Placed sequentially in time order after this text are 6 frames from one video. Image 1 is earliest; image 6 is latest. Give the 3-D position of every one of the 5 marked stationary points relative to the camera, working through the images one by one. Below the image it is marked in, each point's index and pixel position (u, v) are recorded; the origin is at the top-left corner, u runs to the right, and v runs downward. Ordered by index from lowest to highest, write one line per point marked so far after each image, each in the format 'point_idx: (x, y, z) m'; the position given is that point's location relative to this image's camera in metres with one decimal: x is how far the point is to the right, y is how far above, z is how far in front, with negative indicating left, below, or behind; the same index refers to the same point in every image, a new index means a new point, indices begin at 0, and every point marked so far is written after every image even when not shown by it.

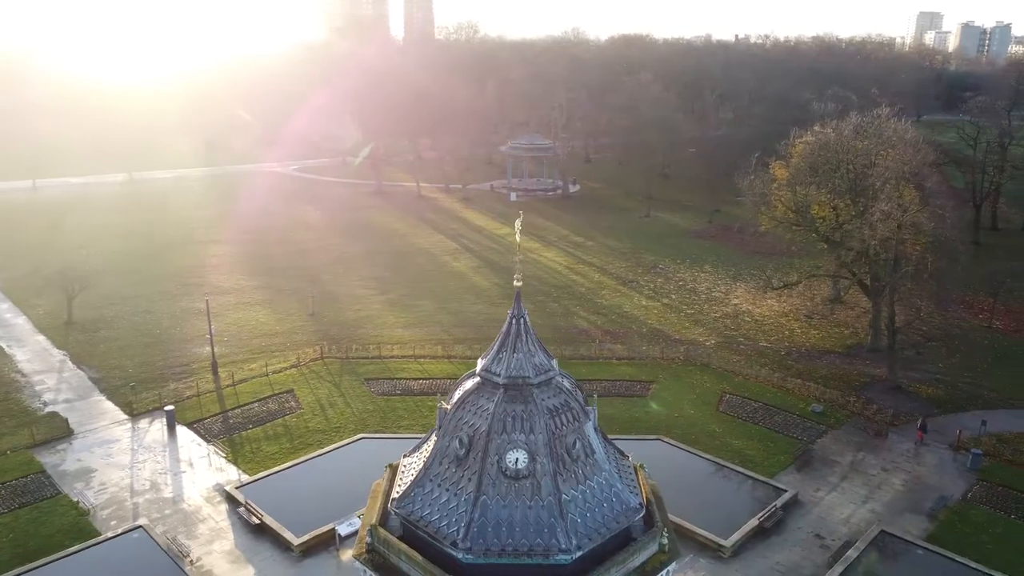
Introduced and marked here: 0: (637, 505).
0: (+1.7, -2.9, +11.0) m
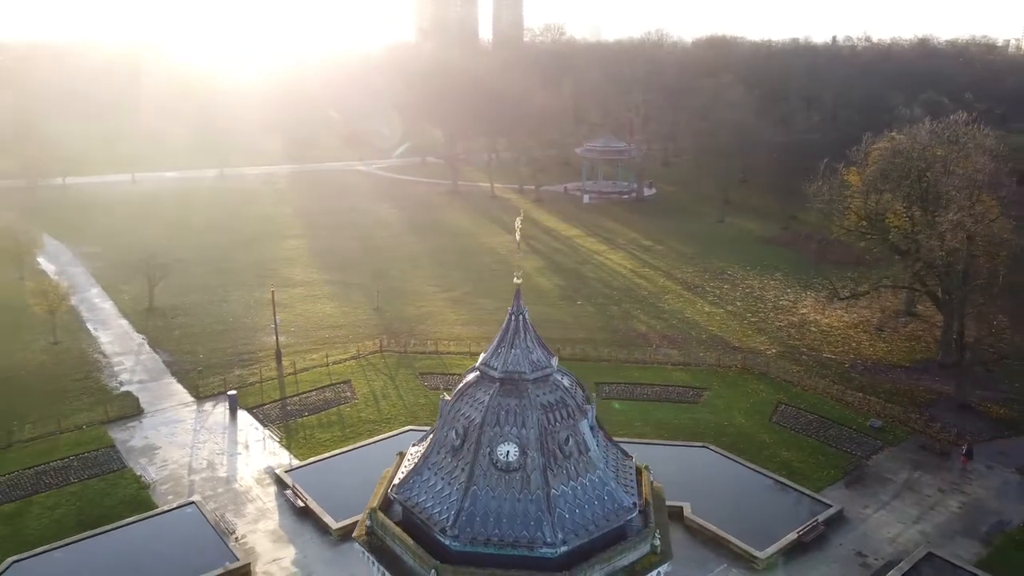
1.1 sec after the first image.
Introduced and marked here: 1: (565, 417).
0: (+1.6, -3.0, +11.0) m
1: (+0.7, -1.7, +10.8) m
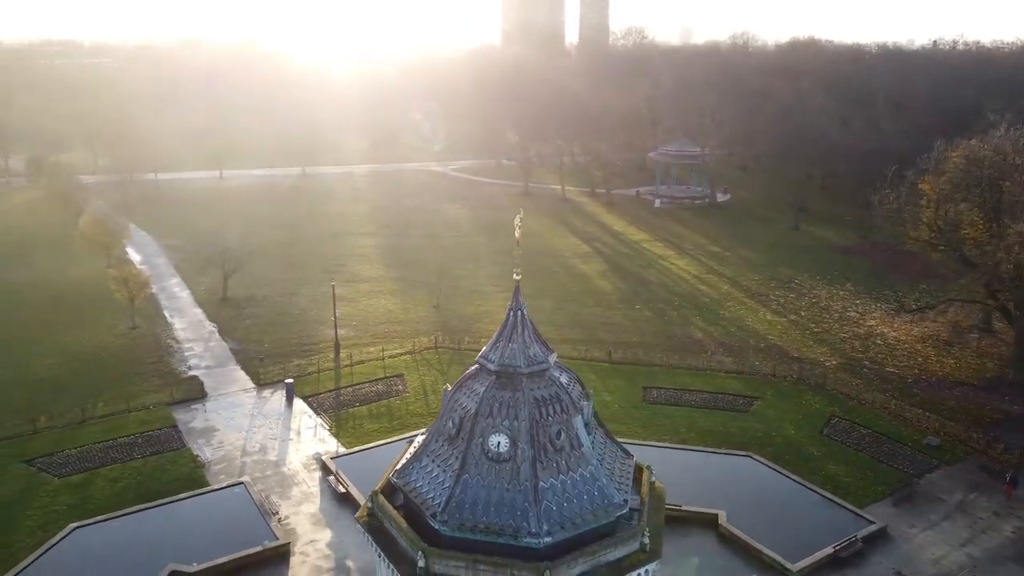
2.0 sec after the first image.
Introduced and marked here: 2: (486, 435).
0: (+1.5, -2.9, +11.2) m
1: (+0.6, -1.7, +11.1) m
2: (-0.3, -2.0, +10.9) m
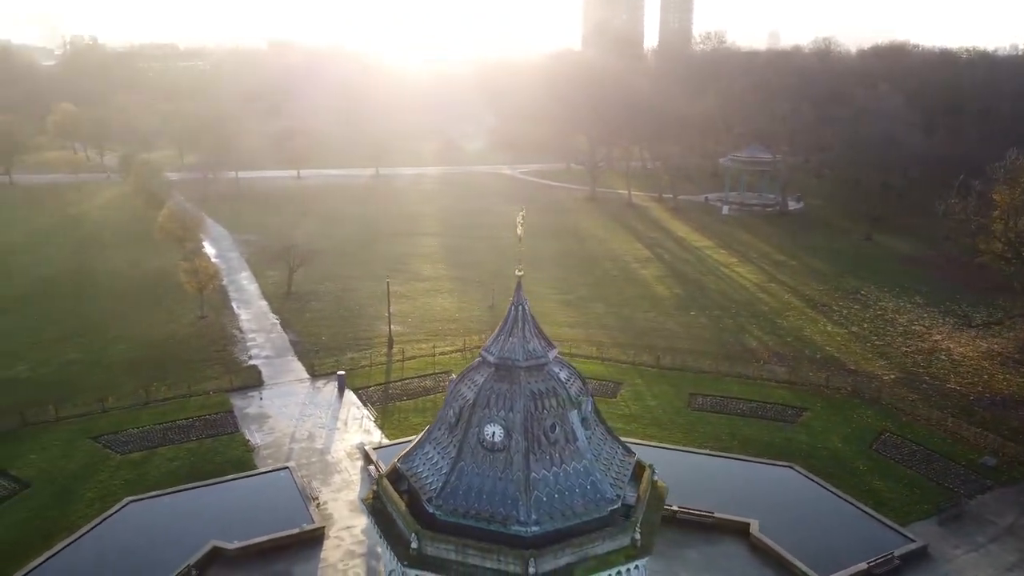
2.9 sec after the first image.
0: (+1.4, -2.9, +11.3) m
1: (+0.6, -1.6, +11.3) m
2: (-0.4, -1.9, +11.2) m
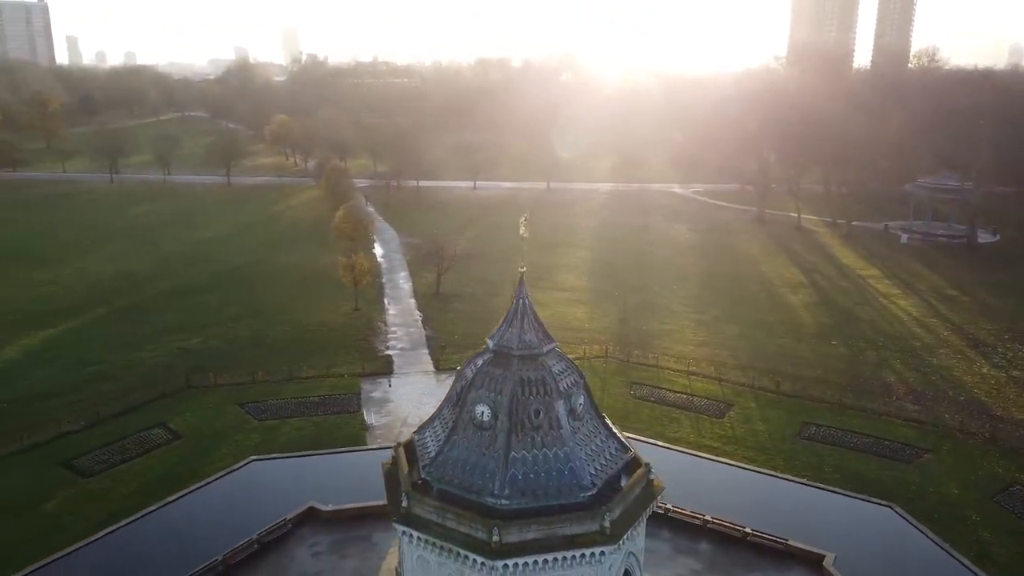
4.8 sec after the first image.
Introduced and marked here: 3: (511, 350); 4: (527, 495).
0: (+1.2, -2.9, +12.0) m
1: (+0.4, -1.6, +12.2) m
2: (-0.6, -1.8, +12.4) m
3: (0.0, -1.0, +12.5) m
4: (+0.2, -3.0, +11.8) m
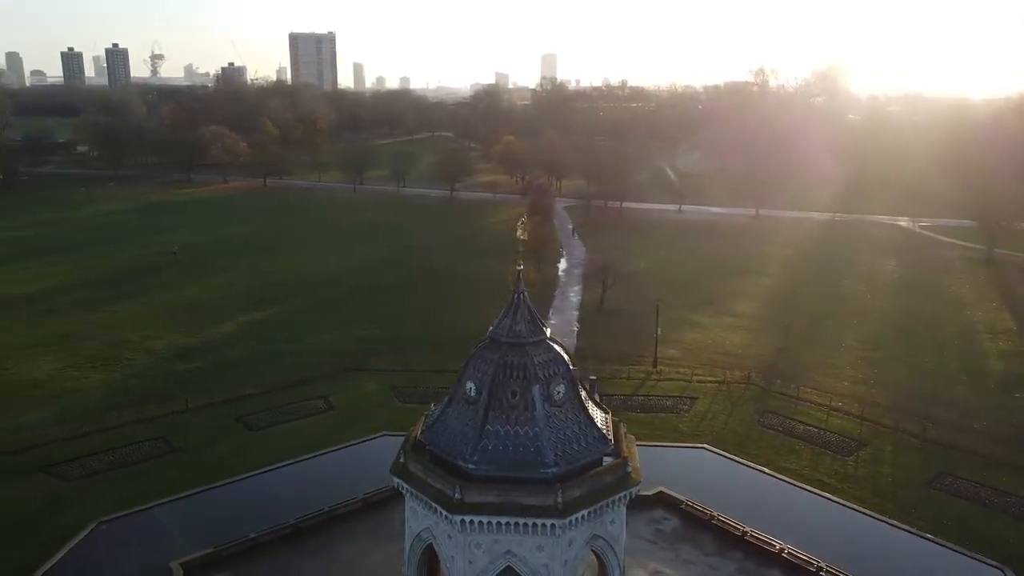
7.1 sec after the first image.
0: (+0.7, -2.9, +13.4) m
1: (+0.1, -1.5, +13.8) m
2: (-0.8, -1.7, +14.2) m
3: (-0.2, -0.9, +14.2) m
4: (-0.3, -2.9, +13.4) m
